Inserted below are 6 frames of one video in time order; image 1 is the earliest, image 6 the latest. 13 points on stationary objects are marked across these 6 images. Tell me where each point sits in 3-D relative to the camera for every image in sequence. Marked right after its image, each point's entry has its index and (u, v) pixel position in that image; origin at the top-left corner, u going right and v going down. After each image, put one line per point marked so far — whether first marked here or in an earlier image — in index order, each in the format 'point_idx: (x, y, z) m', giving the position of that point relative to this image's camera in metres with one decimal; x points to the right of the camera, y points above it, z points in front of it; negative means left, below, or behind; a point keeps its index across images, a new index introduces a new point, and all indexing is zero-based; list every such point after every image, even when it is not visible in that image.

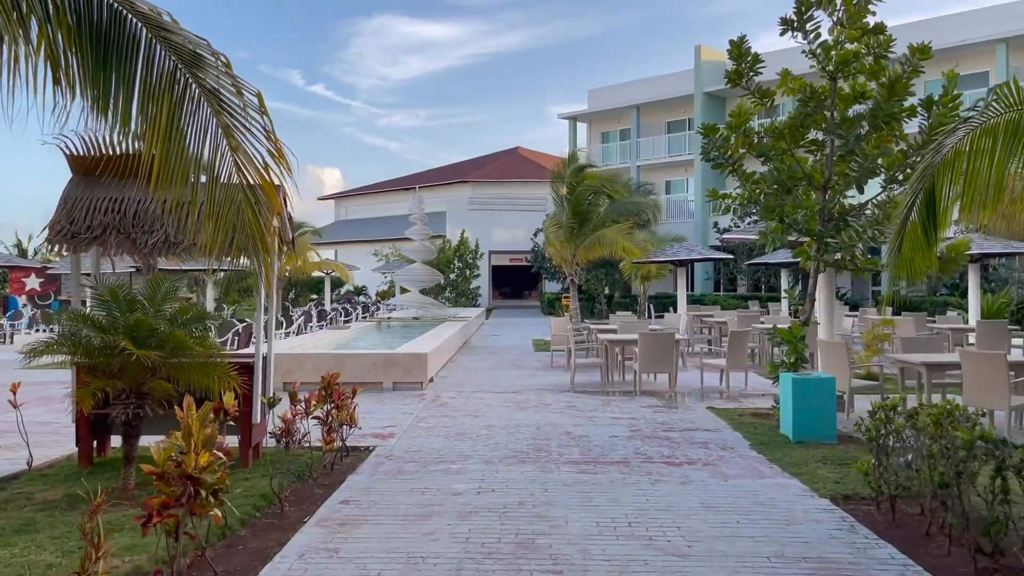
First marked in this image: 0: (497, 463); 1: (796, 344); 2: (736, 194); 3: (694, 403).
0: (-0.1, -1.6, +7.0) m
1: (+3.2, -0.6, +8.5) m
2: (+2.6, +1.1, +8.9) m
3: (+2.5, -1.6, +10.6) m
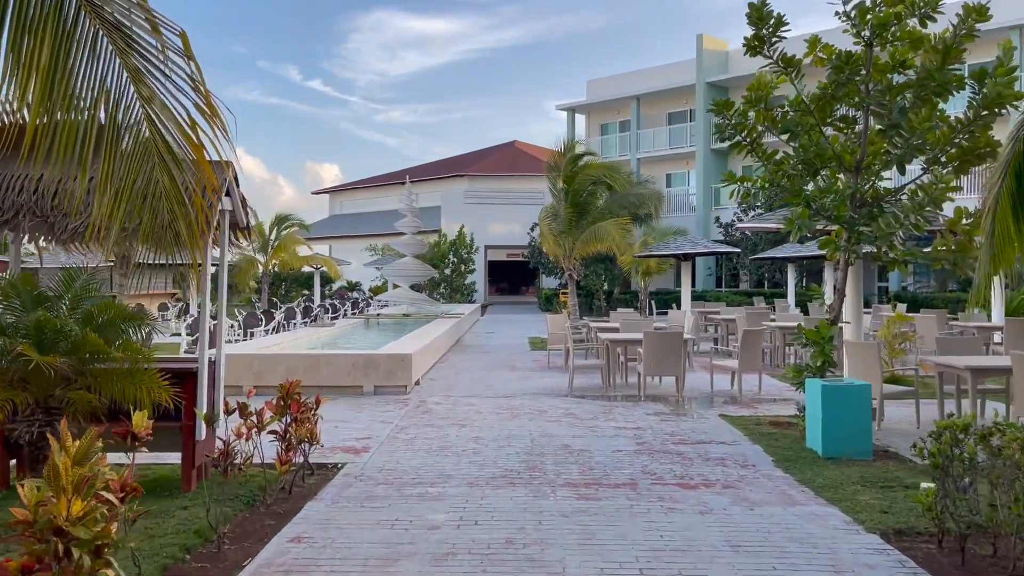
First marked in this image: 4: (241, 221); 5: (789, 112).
0: (-0.2, -1.6, +6.0) m
1: (+3.1, -0.6, +7.5) m
2: (+2.5, +1.2, +7.9) m
3: (+2.4, -1.5, +9.7) m
4: (-2.3, +0.5, +6.6) m
5: (+2.8, +1.8, +7.8) m
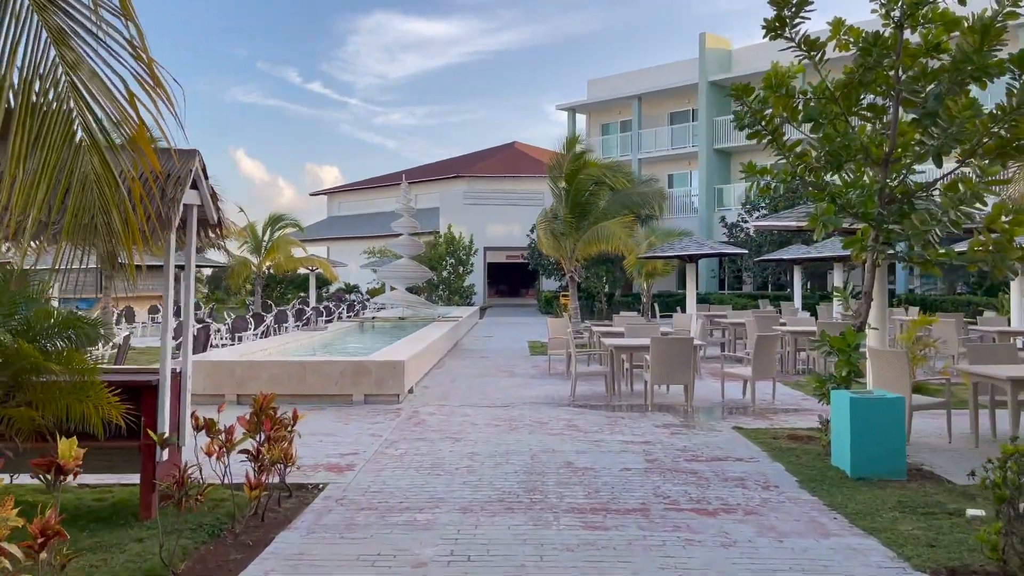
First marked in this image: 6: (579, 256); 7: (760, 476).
0: (-0.2, -1.6, +5.4) m
1: (+3.0, -0.6, +6.9) m
2: (+2.5, +1.1, +7.3) m
3: (+2.4, -1.6, +9.0) m
4: (-2.3, +0.5, +6.0) m
5: (+2.8, +1.8, +7.1) m
6: (+1.7, +0.8, +19.7) m
7: (+2.1, -1.6, +6.4) m
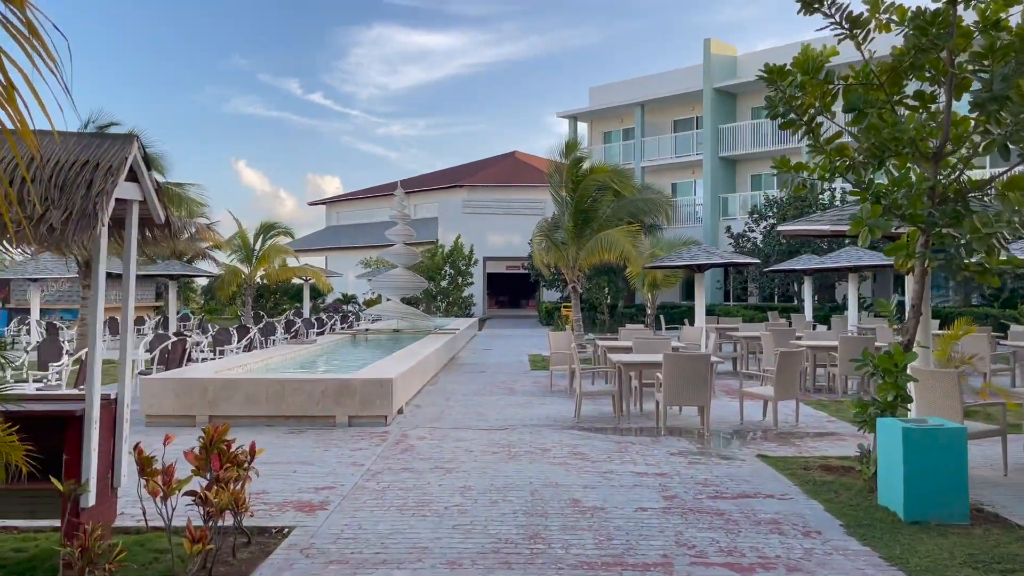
0: (-0.3, -1.6, +4.5) m
1: (+3.0, -0.7, +6.0) m
2: (+2.5, +1.0, +6.5) m
3: (+2.4, -1.7, +8.1) m
4: (-2.4, +0.4, +5.1) m
5: (+2.8, +1.7, +6.3) m
6: (+1.7, +0.5, +18.8) m
7: (+2.1, -1.7, +5.5) m
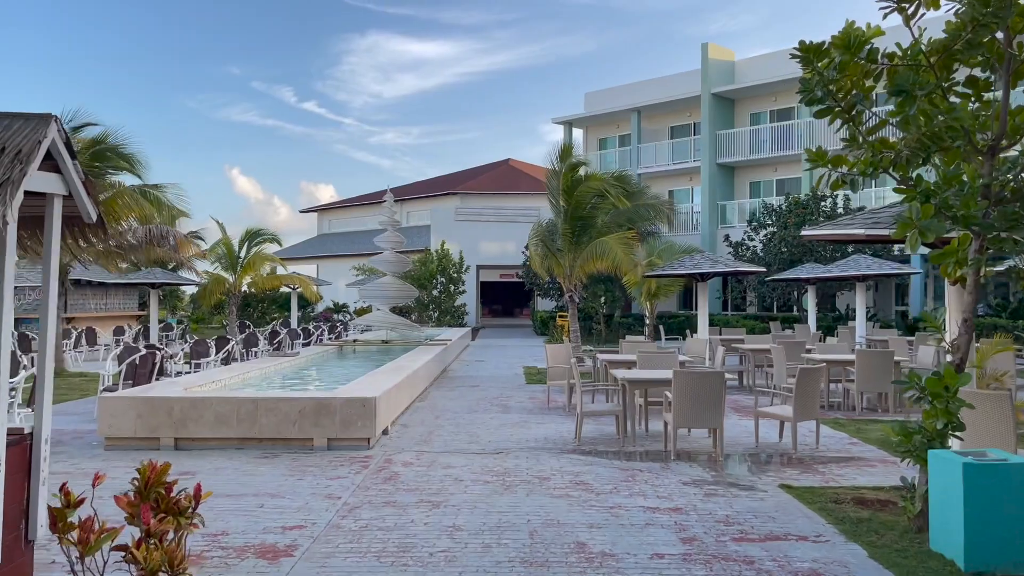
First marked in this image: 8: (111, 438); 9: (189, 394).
0: (-0.3, -1.7, +3.7) m
1: (+3.0, -0.8, +5.3) m
2: (+2.5, +1.0, +5.7) m
3: (+2.3, -1.8, +7.4) m
4: (-2.4, +0.4, +4.3) m
5: (+2.7, +1.6, +5.6) m
6: (+1.6, +0.3, +18.0) m
7: (+2.0, -1.7, +4.8) m
8: (-4.3, -1.6, +8.3) m
9: (-3.6, -1.2, +8.4) m
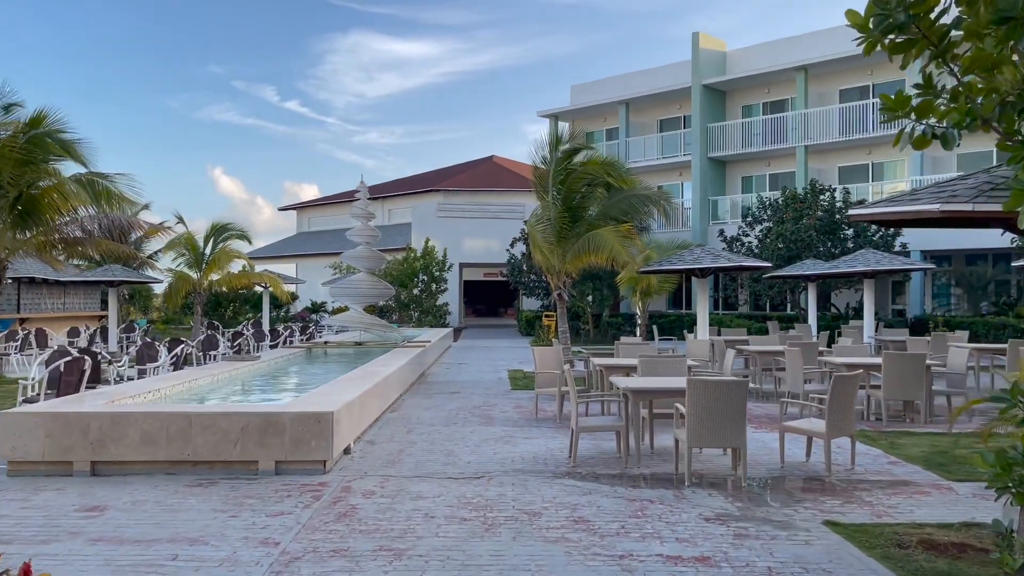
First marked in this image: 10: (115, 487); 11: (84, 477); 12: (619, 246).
0: (-0.3, -1.6, +2.4) m
1: (+2.9, -0.7, +4.0) m
2: (+2.4, +1.0, +4.5) m
3: (+2.2, -1.7, +6.1) m
4: (-2.5, +0.4, +3.0) m
5: (+2.6, +1.6, +4.3) m
6: (+1.2, +0.4, +16.8) m
7: (+2.0, -1.7, +3.5) m
8: (-4.5, -1.6, +6.9) m
9: (-3.7, -1.1, +7.1) m
10: (-3.4, -1.7, +6.6) m
11: (-3.9, -1.7, +6.9) m
12: (+2.2, +0.9, +15.9) m
